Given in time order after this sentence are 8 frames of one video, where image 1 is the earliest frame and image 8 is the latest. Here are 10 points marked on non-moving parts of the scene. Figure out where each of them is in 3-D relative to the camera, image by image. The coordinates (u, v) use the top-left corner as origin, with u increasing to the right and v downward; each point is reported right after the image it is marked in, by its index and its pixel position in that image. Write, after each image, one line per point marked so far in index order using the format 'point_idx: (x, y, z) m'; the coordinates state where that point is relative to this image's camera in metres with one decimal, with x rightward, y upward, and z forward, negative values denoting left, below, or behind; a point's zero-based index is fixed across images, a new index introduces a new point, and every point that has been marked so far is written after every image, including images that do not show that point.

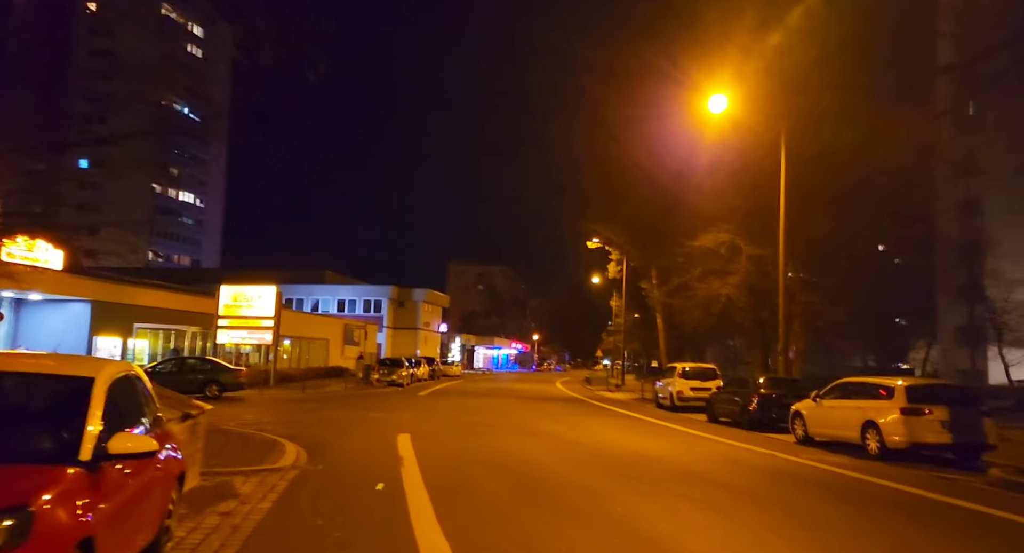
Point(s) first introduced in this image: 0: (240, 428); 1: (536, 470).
0: (-6.3, -3.5, +17.7) m
1: (+0.4, -3.1, +12.2) m
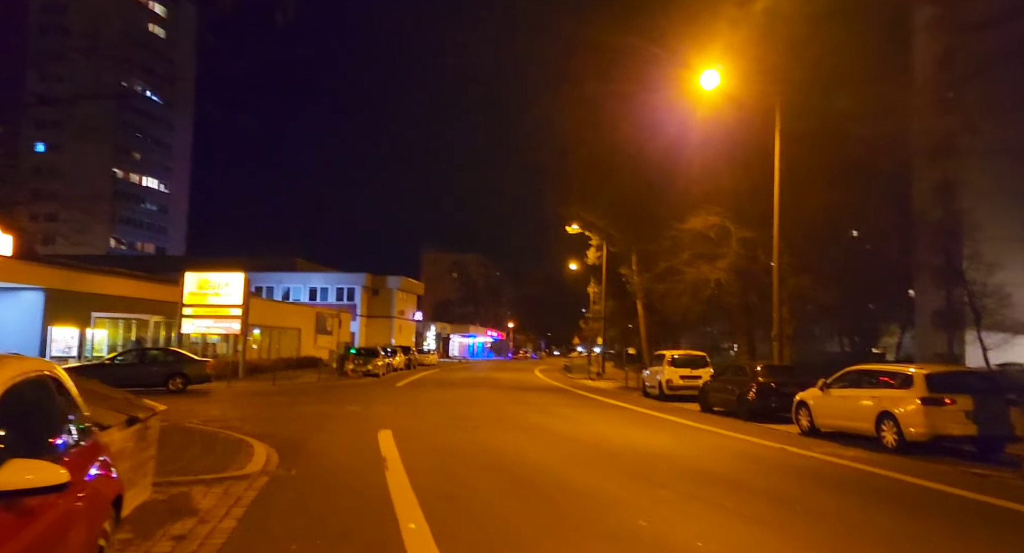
0: (-6.6, -3.2, +16.4) m
1: (+0.4, -2.9, +11.1) m
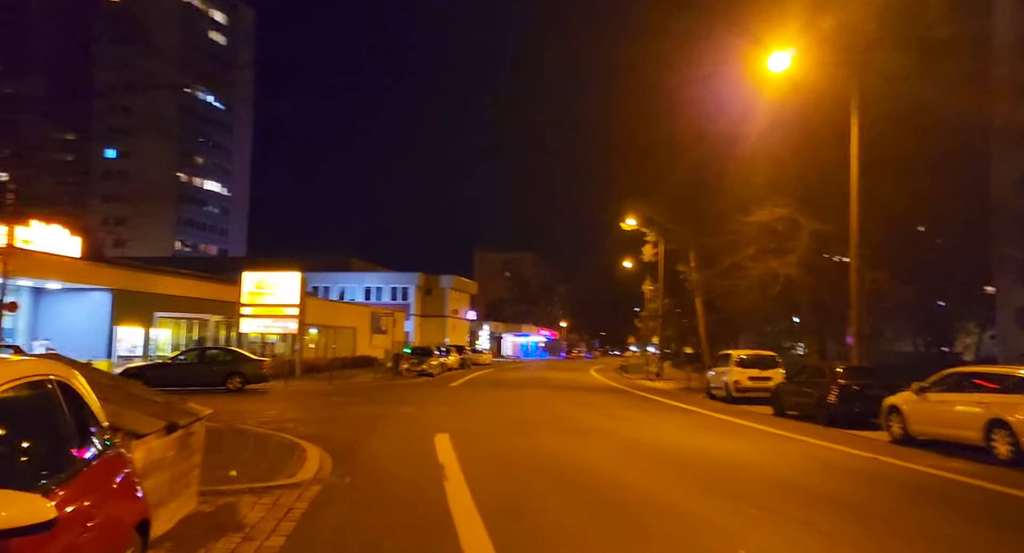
0: (-5.3, -3.1, +16.0) m
1: (+1.3, -2.8, +10.2) m
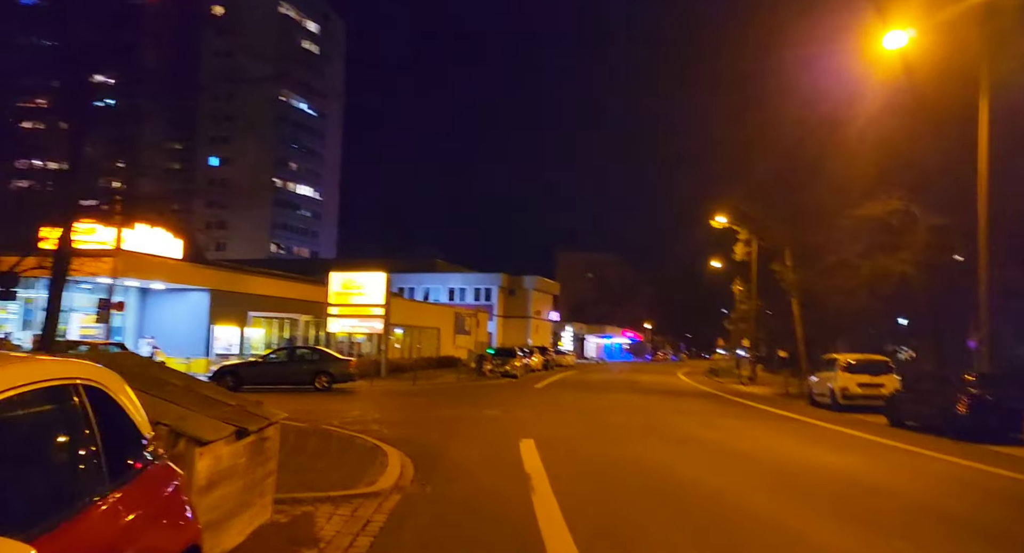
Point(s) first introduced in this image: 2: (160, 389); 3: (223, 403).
0: (-3.5, -3.1, +15.8) m
1: (+2.4, -2.7, +9.3) m
2: (-2.8, -0.9, +6.1) m
3: (-2.5, -1.1, +6.4) m
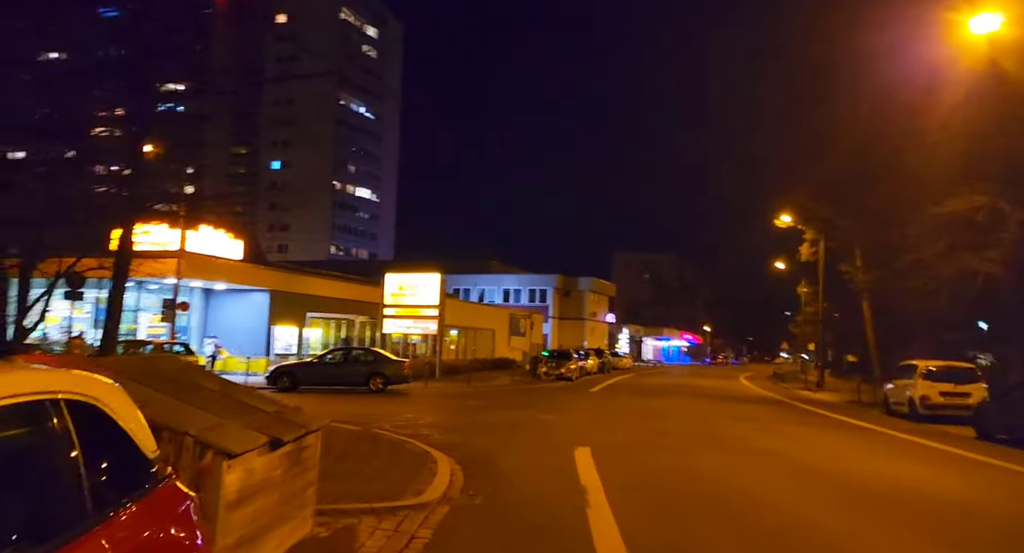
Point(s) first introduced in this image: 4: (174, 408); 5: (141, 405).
0: (-2.4, -3.1, +15.5) m
1: (+3.0, -2.7, +8.6) m
2: (-2.4, -0.9, +5.7) m
3: (-2.0, -1.1, +6.1) m
4: (-2.3, -0.9, +5.1) m
5: (-2.5, -0.9, +5.1) m
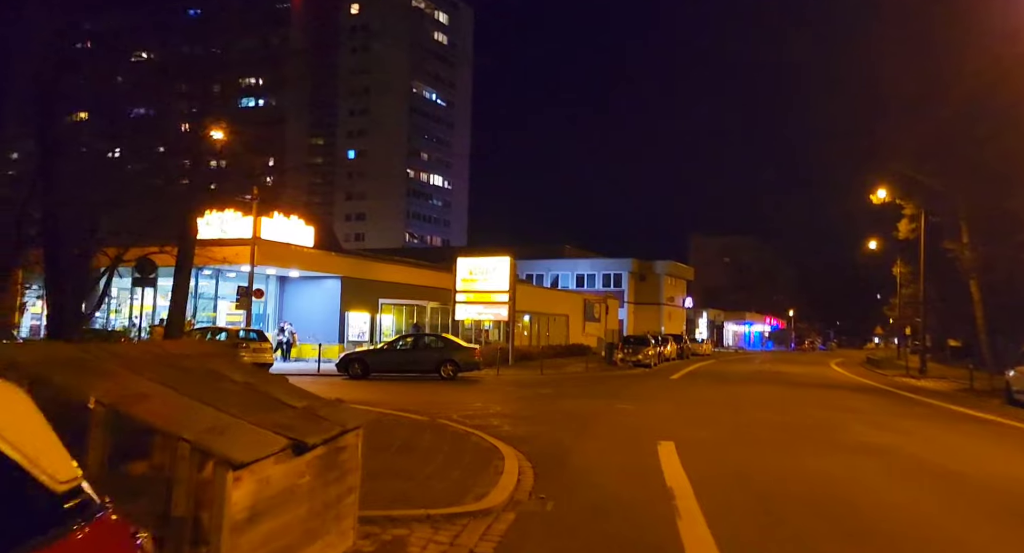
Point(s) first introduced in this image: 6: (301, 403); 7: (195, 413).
0: (-1.0, -2.8, +14.6) m
1: (+3.8, -2.4, +7.2) m
2: (-1.9, -0.7, +4.9) m
3: (-1.5, -0.9, +5.2) m
4: (-1.9, -0.7, +4.3) m
5: (-2.1, -0.7, +4.2) m
6: (-1.5, -0.9, +5.5) m
7: (-1.8, -0.8, +4.3) m
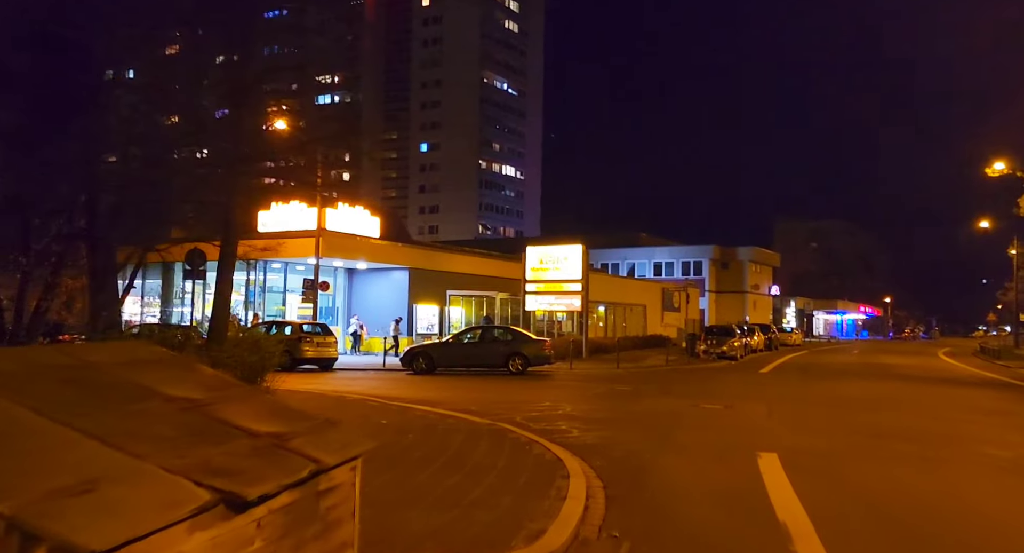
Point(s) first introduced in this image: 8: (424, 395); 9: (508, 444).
0: (+0.2, -2.5, +13.0) m
1: (+4.2, -2.2, +5.1) m
2: (-1.7, -0.6, +3.4) m
3: (-1.3, -0.7, +3.6) m
4: (-1.8, -0.6, +2.8) m
5: (-1.9, -0.6, +2.7) m
6: (-1.2, -0.8, +3.9) m
7: (-1.6, -0.6, +2.8) m
8: (-2.1, -2.9, +18.6) m
9: (0.0, -2.4, +10.7) m
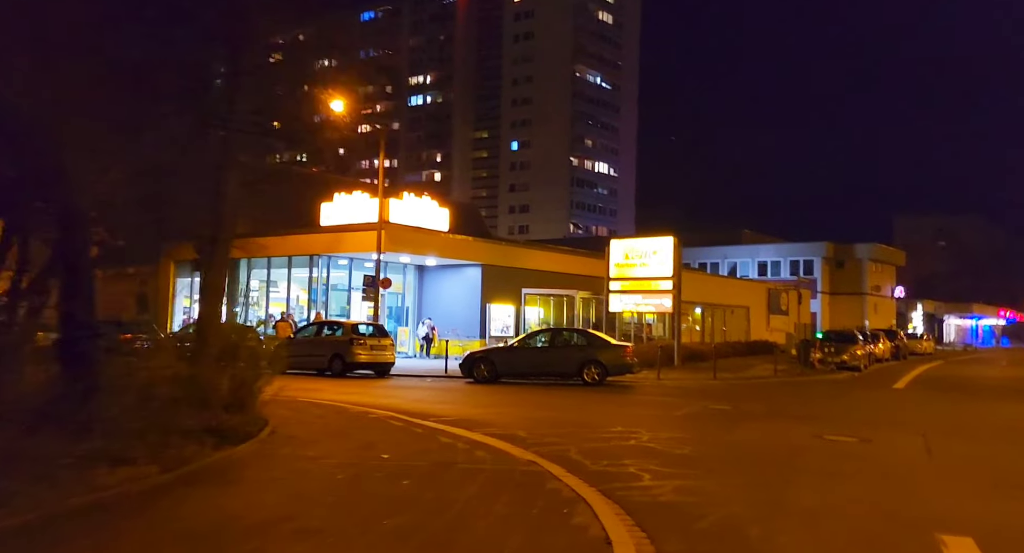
0: (+0.8, -2.3, +9.4) m
1: (+3.8, -2.0, +1.1) m
2: (-2.3, -0.4, +0.1) m
3: (-1.9, -0.5, +0.4) m
4: (-2.4, -0.4, -0.4) m
5: (-2.6, -0.3, -0.5) m
6: (-1.8, -0.5, +0.7) m
7: (-2.3, -0.4, -0.4) m
8: (-0.8, -2.7, +15.3) m
9: (+0.3, -2.1, +7.2) m
